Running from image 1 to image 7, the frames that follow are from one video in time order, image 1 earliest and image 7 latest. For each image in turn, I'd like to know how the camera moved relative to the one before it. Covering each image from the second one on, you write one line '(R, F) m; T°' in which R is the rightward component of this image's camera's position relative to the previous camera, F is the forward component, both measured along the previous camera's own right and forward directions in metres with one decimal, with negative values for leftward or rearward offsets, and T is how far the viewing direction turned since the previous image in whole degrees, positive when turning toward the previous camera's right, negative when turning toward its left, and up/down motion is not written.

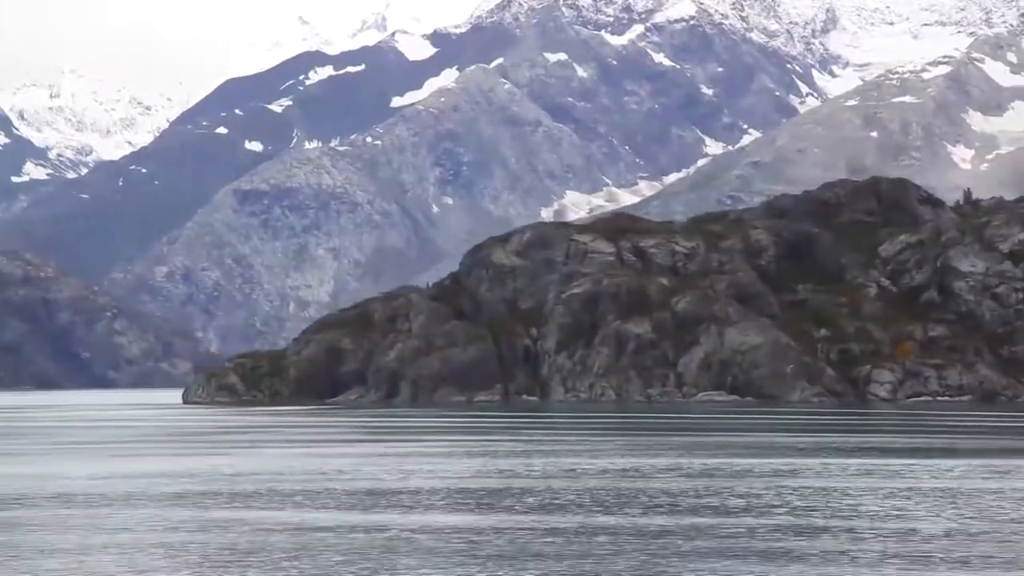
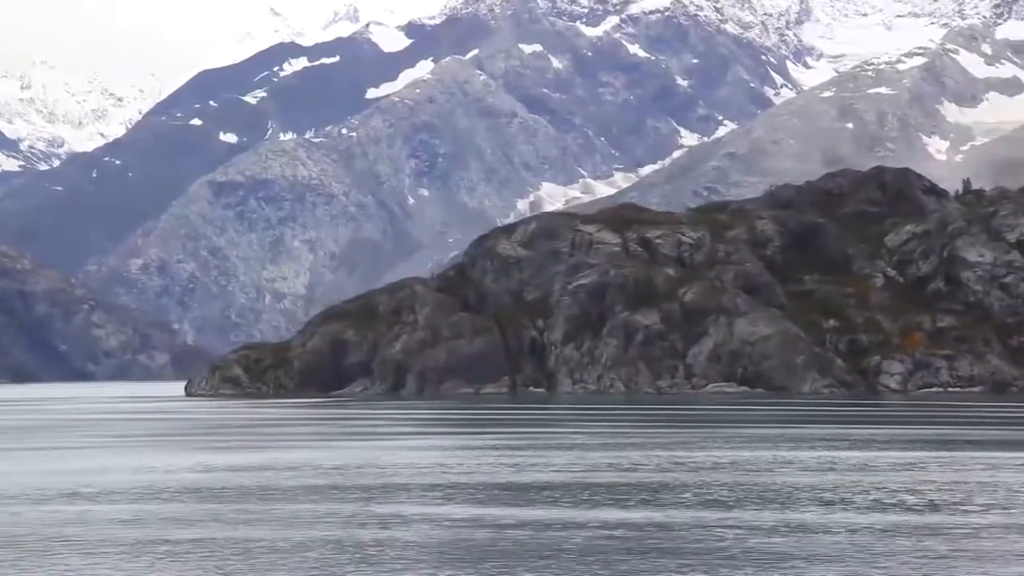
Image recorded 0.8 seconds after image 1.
(-7.8, +2.6) m; +1°
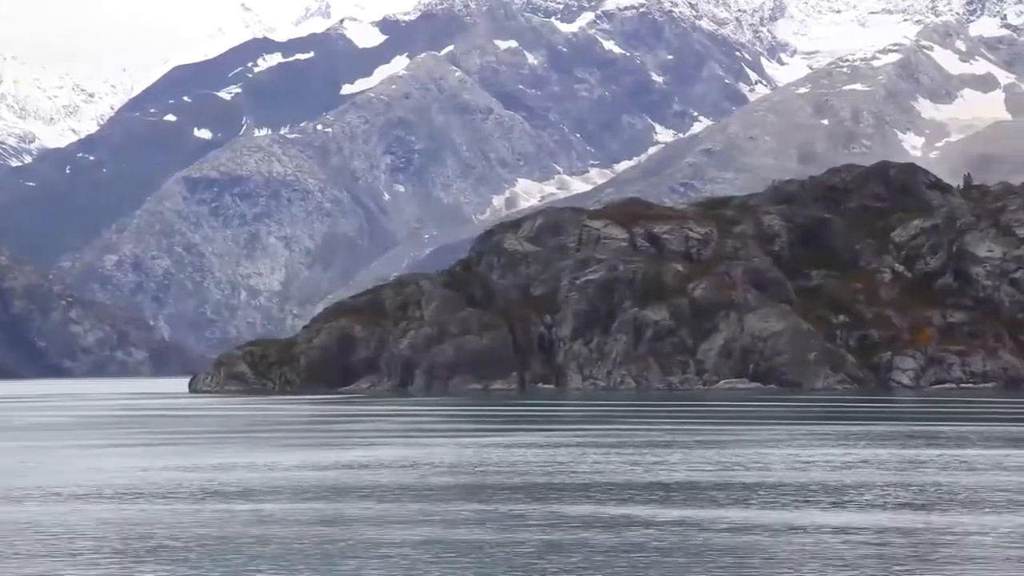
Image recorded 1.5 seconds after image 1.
(-8.3, +2.9) m; +1°
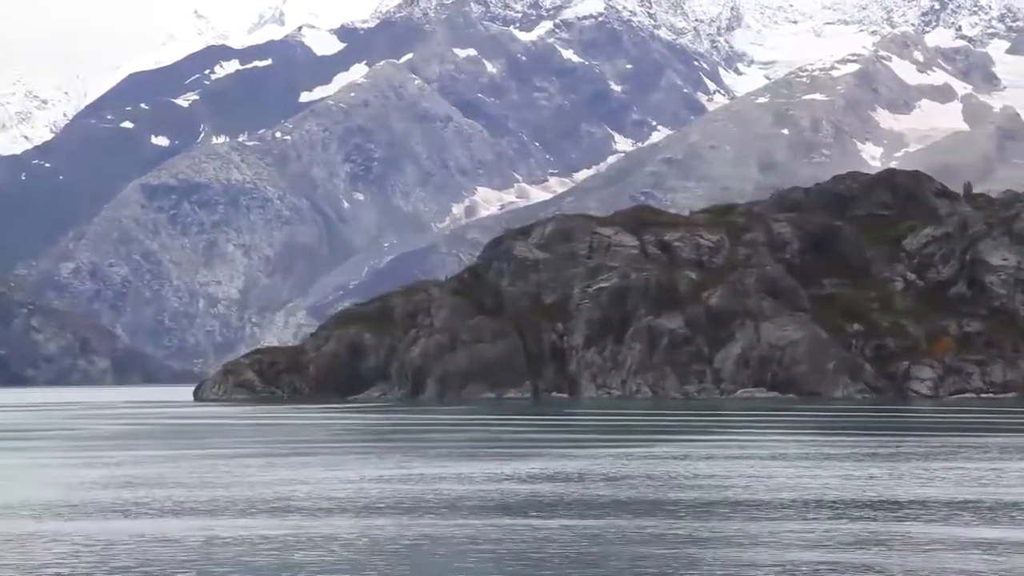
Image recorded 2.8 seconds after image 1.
(-13.4, +4.7) m; +1°
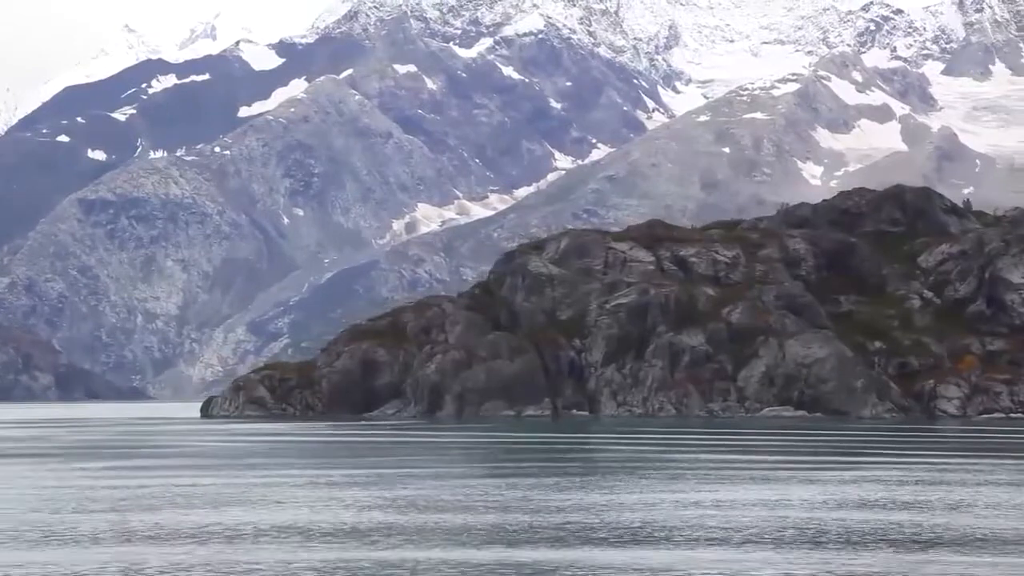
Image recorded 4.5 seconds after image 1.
(-19.3, +7.2) m; +2°
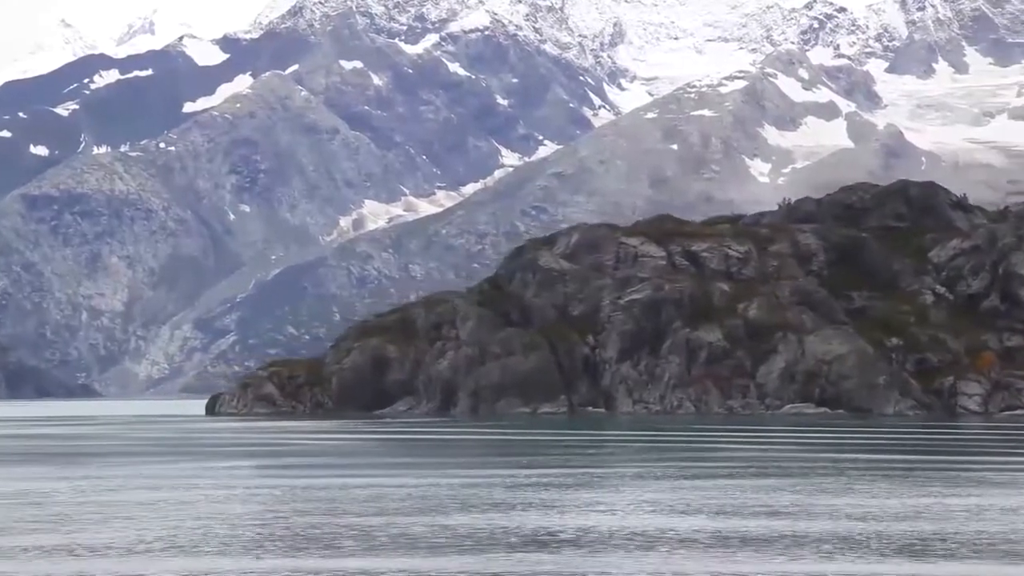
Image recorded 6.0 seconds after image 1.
(-16.3, +5.9) m; +2°
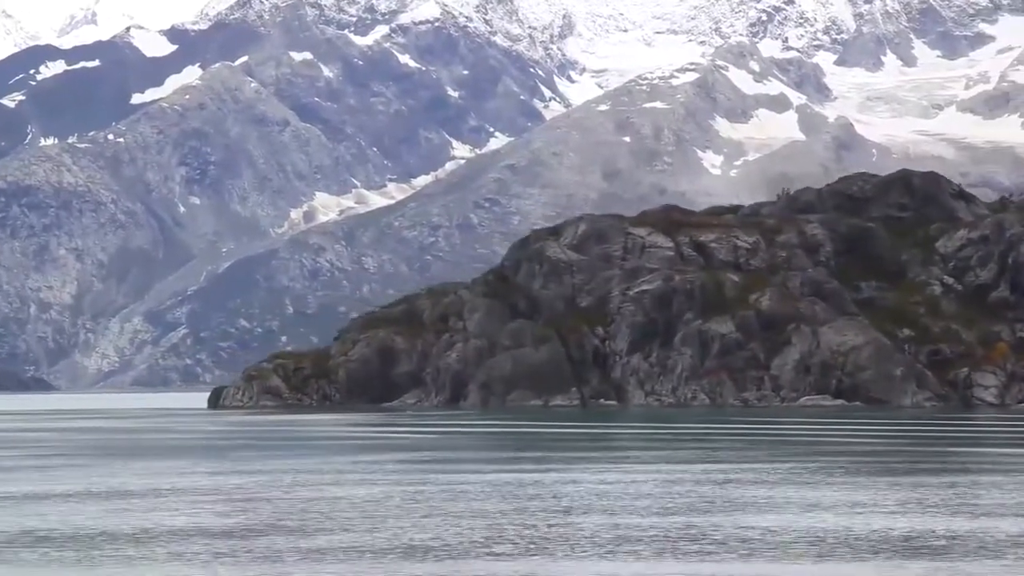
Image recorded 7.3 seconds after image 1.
(-14.2, +4.8) m; +2°
